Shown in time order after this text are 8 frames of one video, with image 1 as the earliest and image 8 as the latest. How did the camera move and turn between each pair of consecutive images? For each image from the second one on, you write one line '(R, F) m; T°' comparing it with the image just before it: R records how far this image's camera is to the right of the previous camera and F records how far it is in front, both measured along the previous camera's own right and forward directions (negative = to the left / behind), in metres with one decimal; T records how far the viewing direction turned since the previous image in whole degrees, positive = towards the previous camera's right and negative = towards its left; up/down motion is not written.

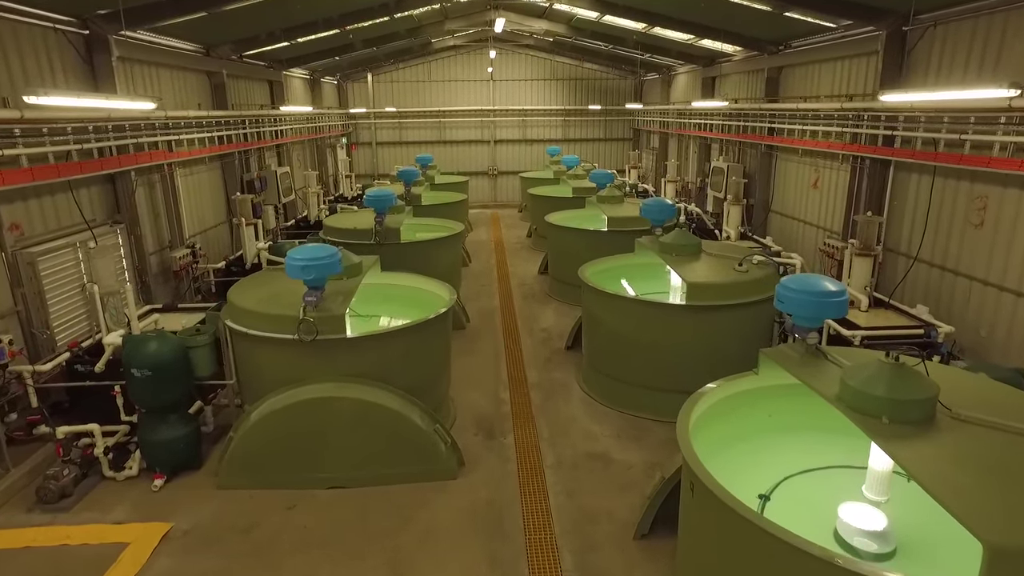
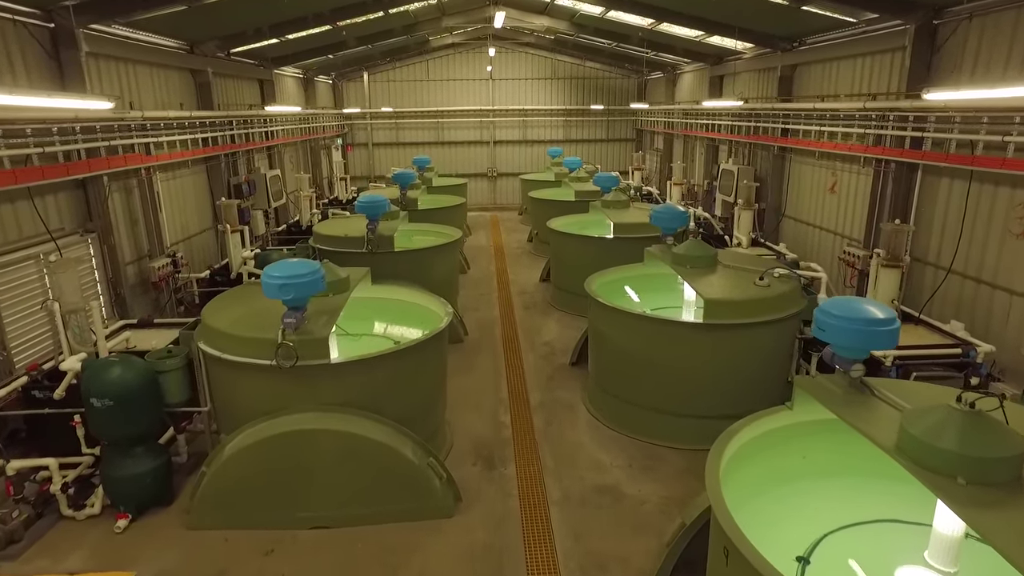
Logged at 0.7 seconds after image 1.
(0.0, +0.4) m; 0°
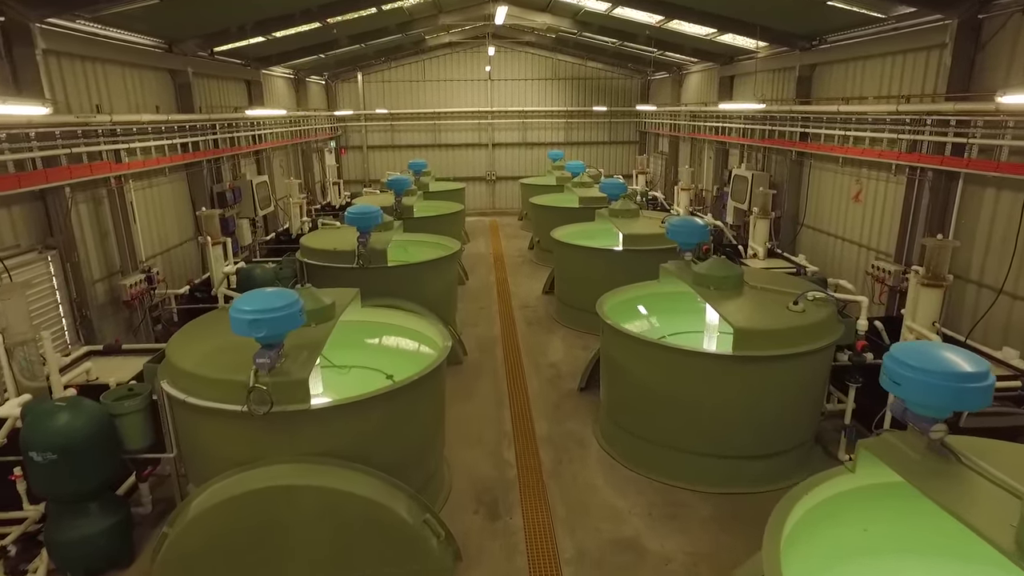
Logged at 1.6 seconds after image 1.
(-0.1, +0.5) m; 0°
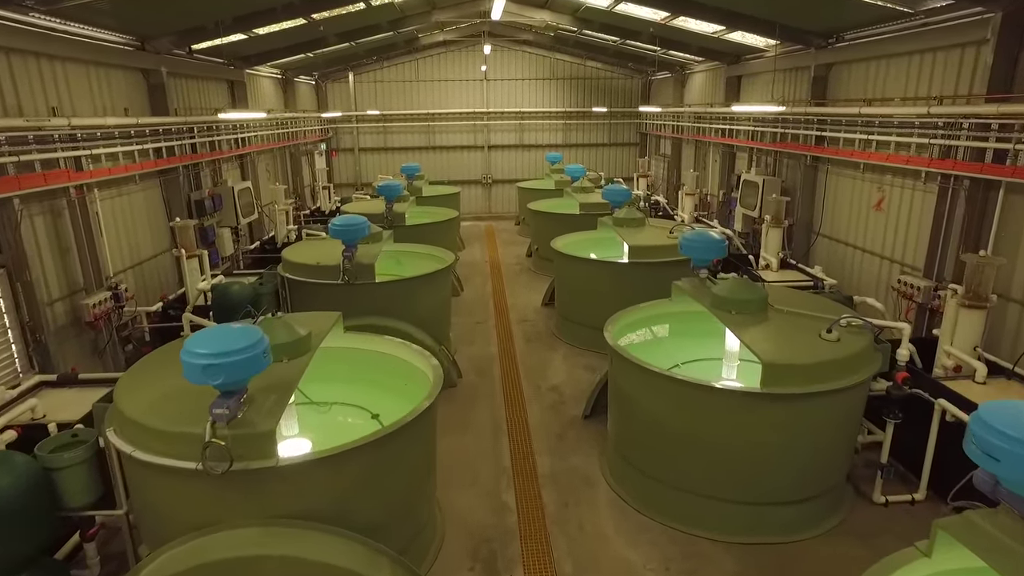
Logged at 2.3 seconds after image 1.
(0.0, +0.5) m; 0°
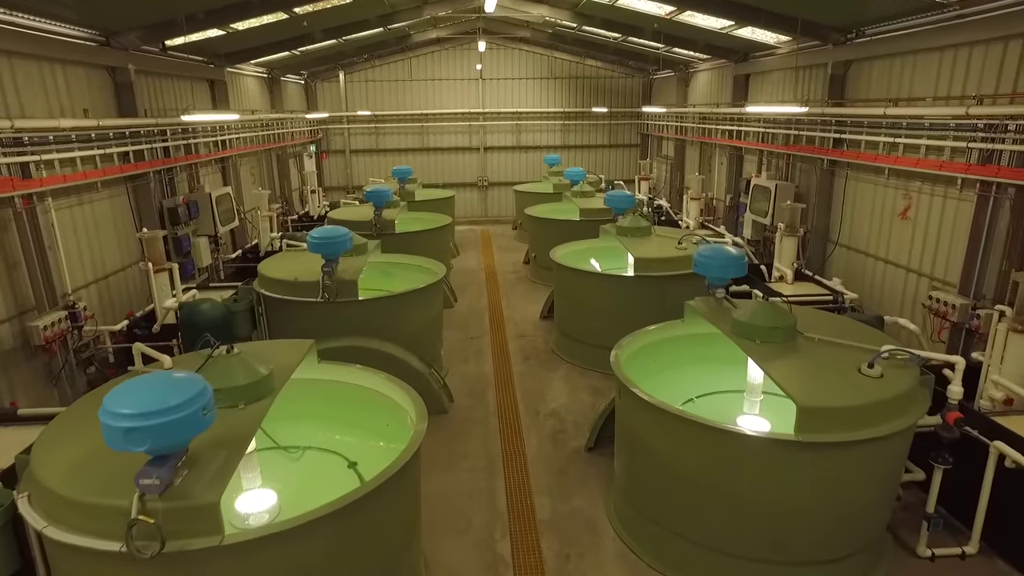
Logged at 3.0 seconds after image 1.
(0.0, +0.5) m; 0°
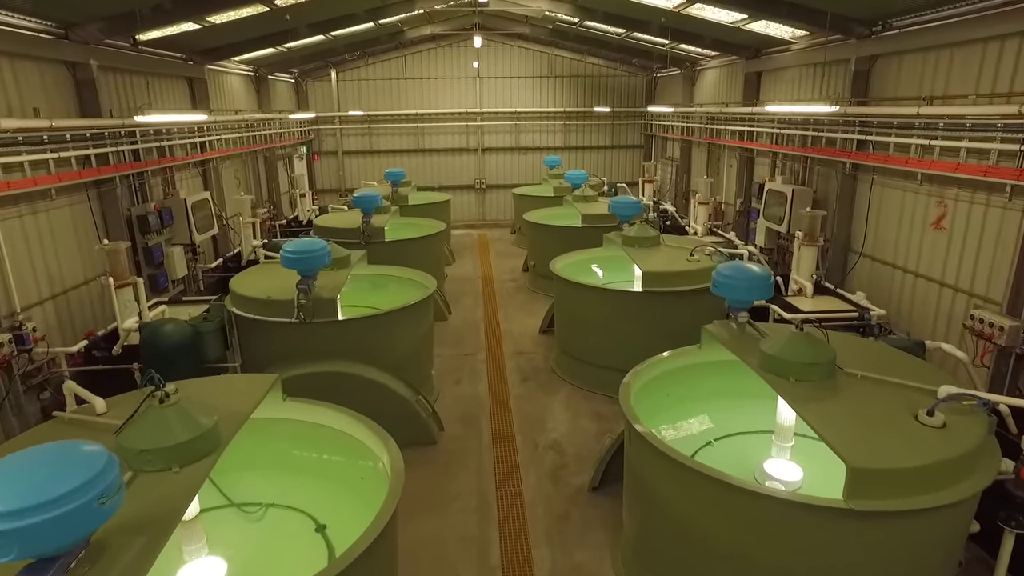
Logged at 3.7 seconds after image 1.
(0.0, +0.6) m; 0°
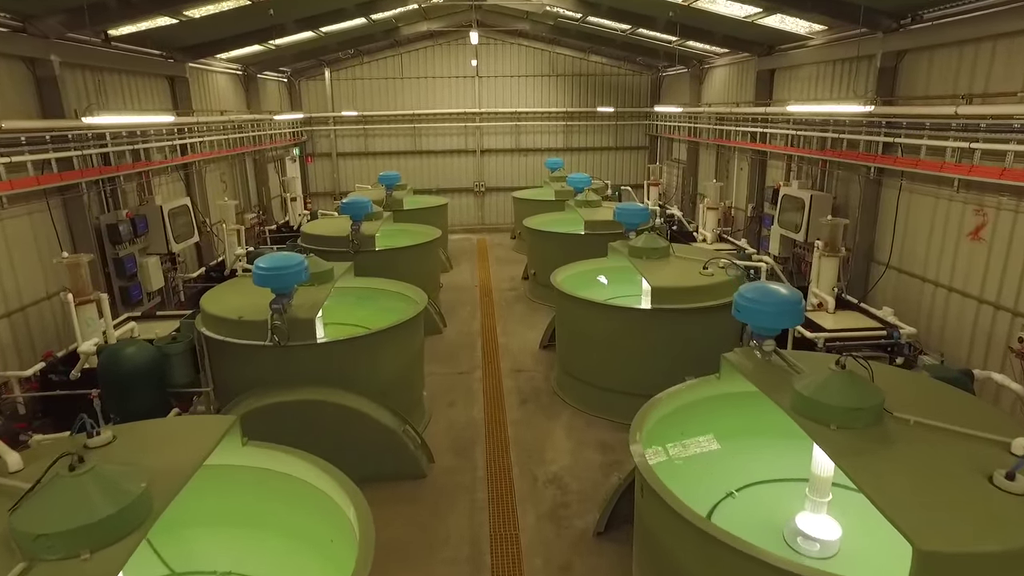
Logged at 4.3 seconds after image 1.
(0.0, +0.5) m; 0°
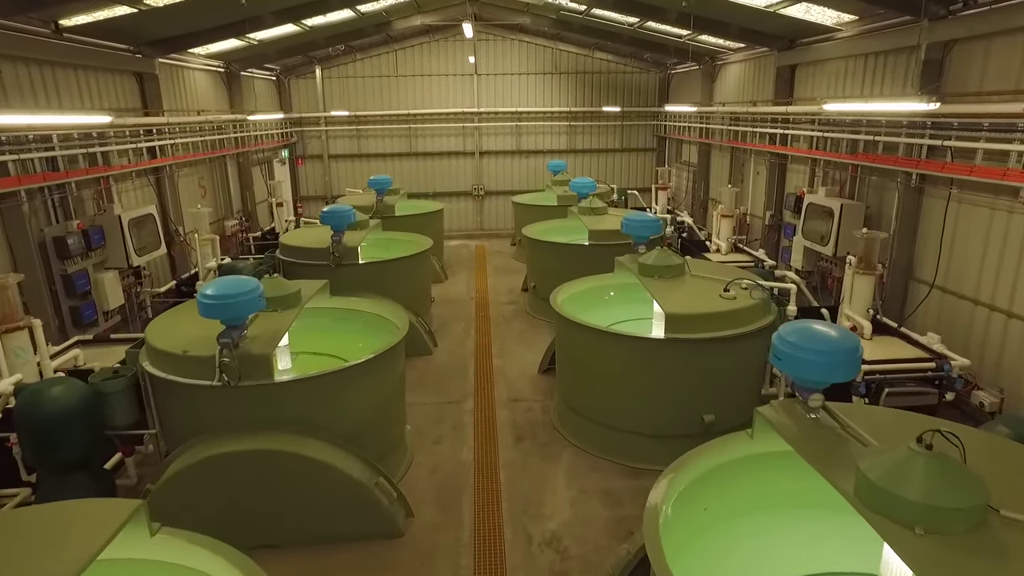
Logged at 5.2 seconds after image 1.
(+0.1, +0.7) m; 0°
